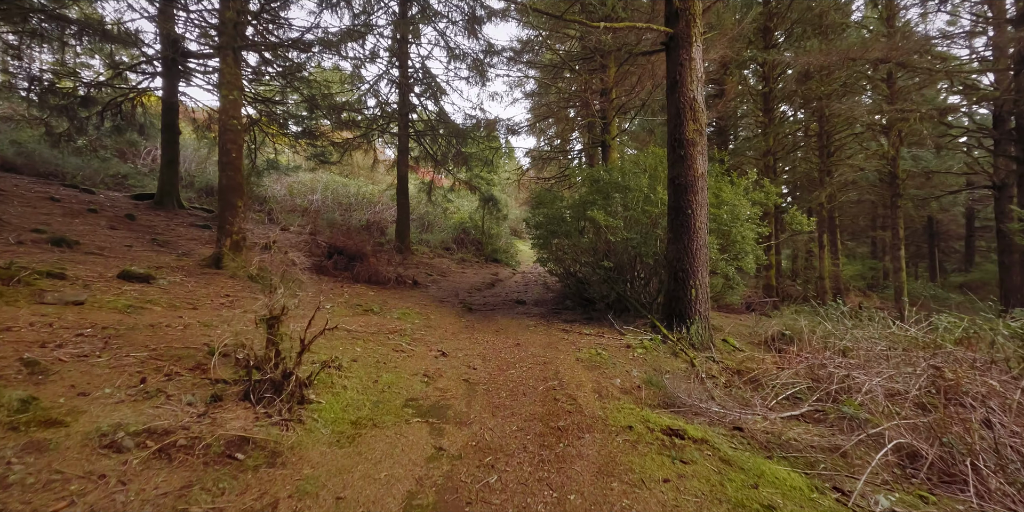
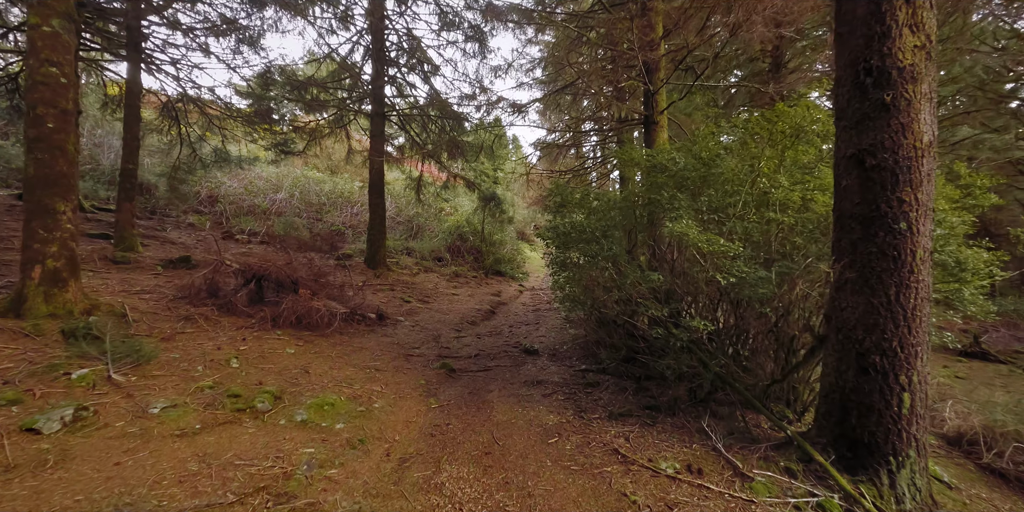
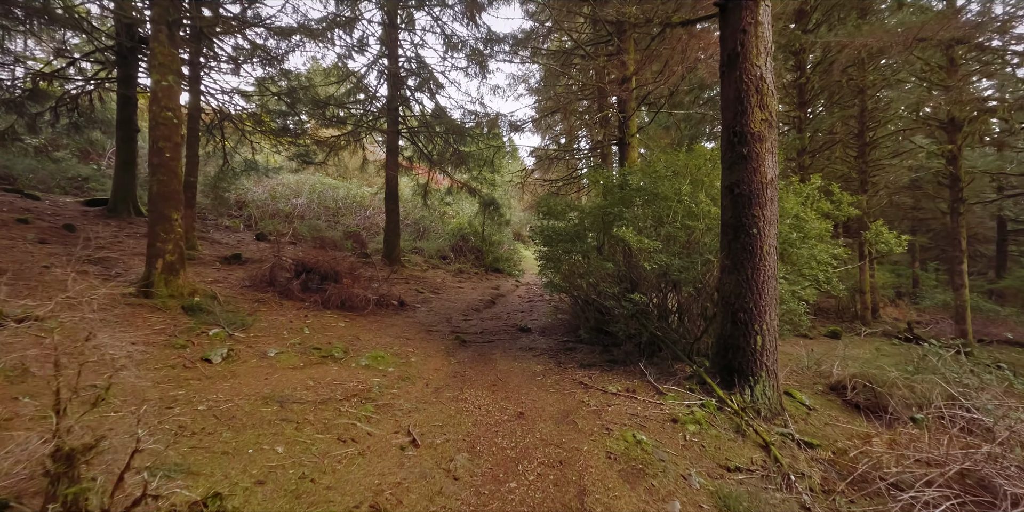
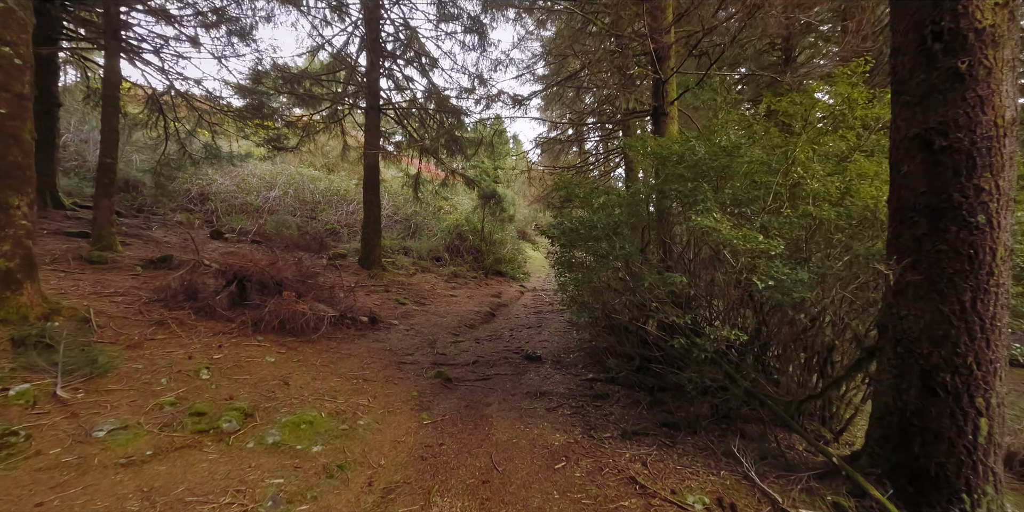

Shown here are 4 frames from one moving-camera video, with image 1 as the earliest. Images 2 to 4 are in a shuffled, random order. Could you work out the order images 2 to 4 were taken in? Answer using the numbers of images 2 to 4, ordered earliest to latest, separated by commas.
3, 2, 4
